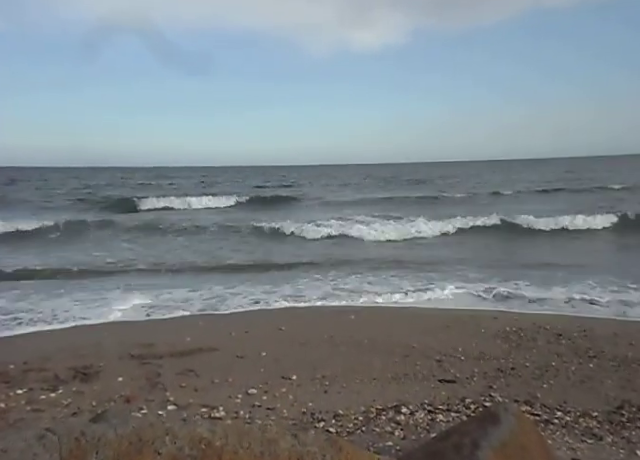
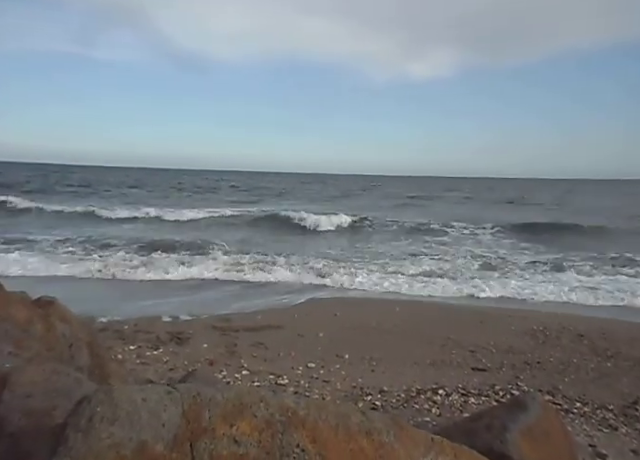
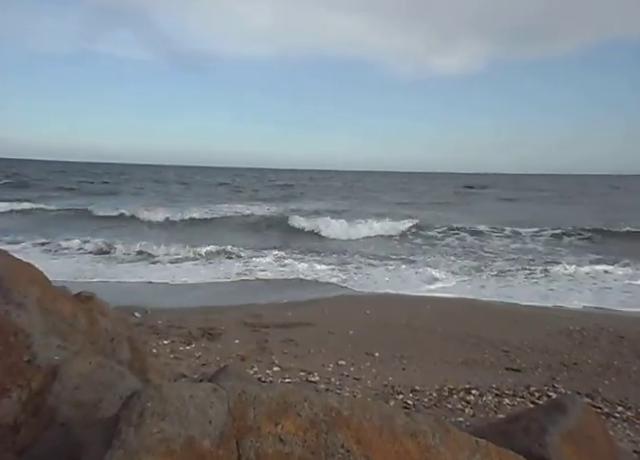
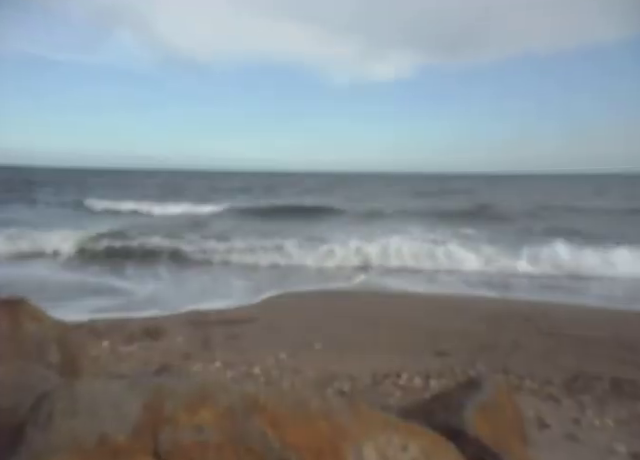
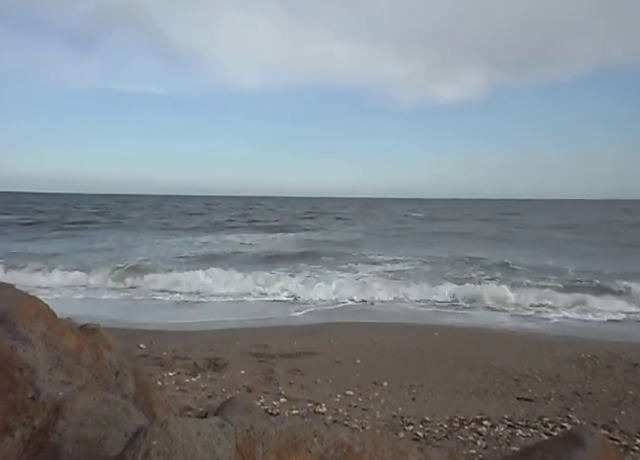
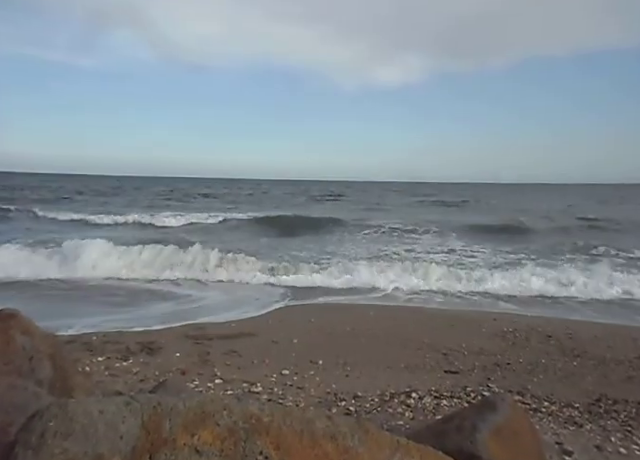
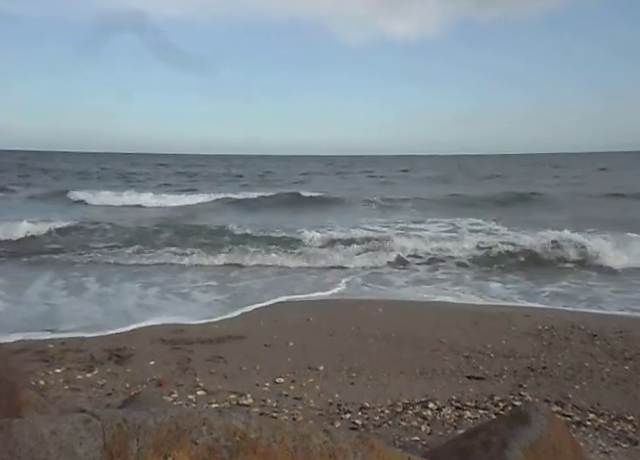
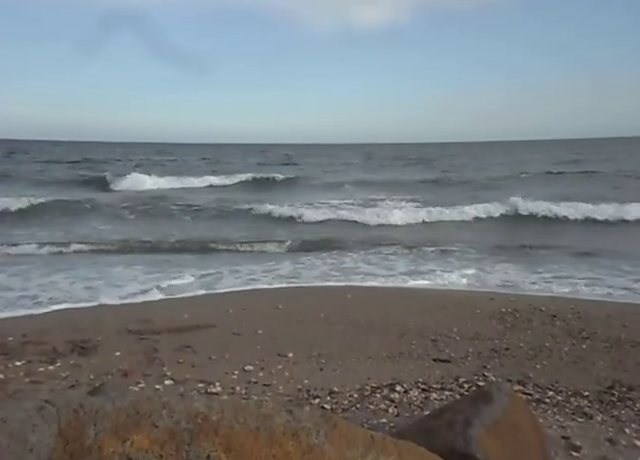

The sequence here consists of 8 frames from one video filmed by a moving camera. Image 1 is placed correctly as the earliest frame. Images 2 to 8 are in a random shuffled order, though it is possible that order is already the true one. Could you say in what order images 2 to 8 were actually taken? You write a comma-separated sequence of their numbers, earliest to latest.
8, 7, 4, 6, 2, 3, 5
